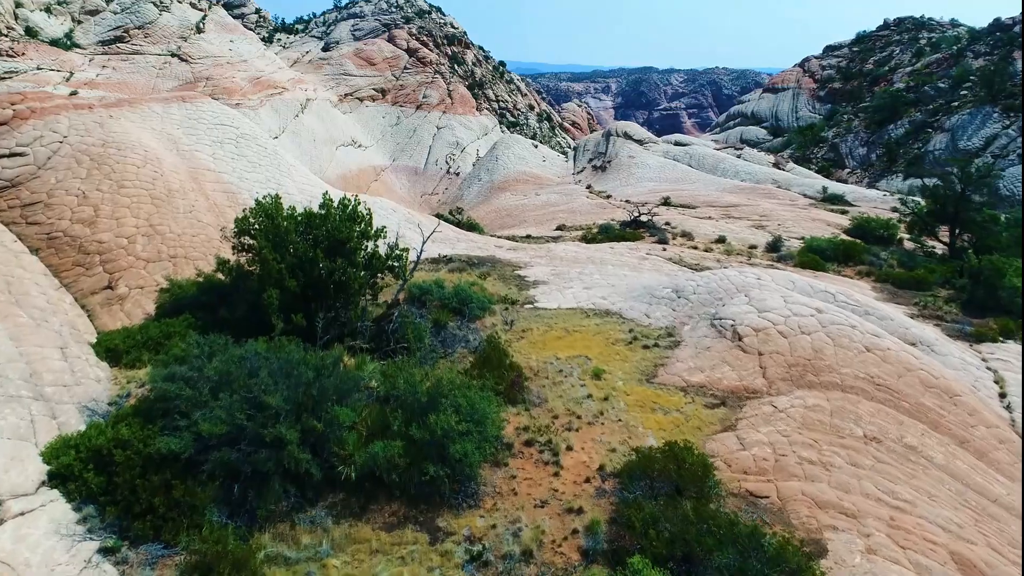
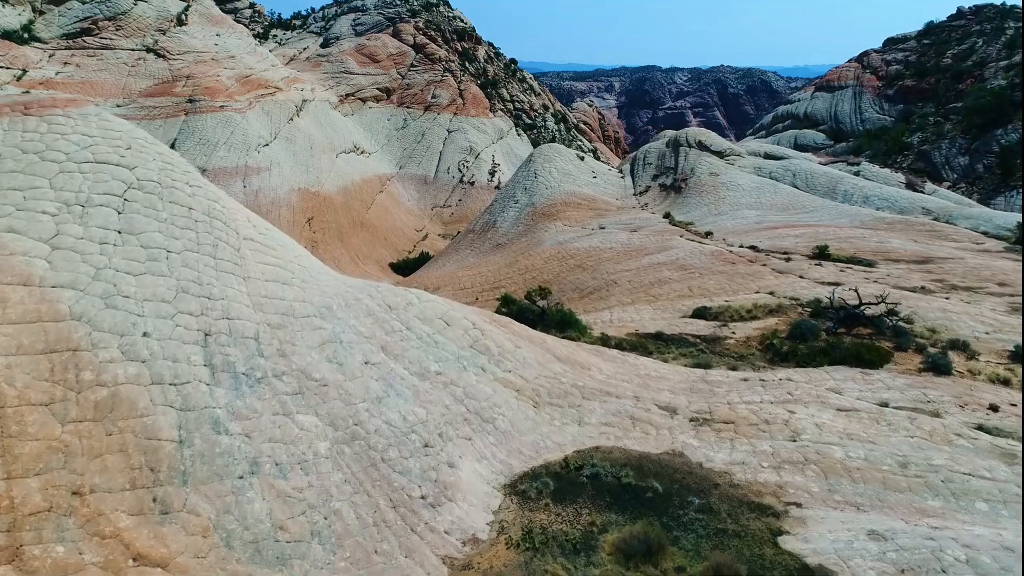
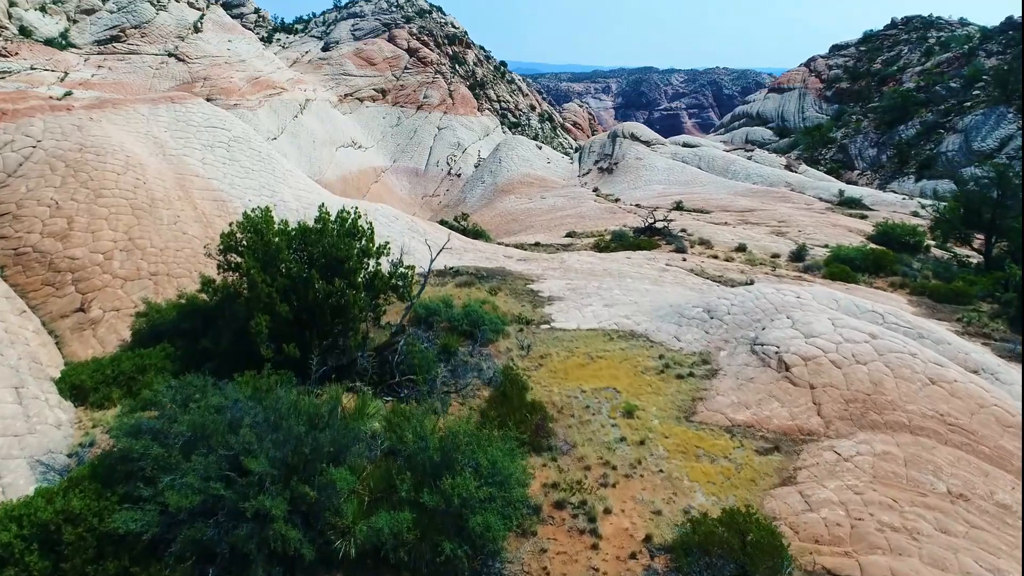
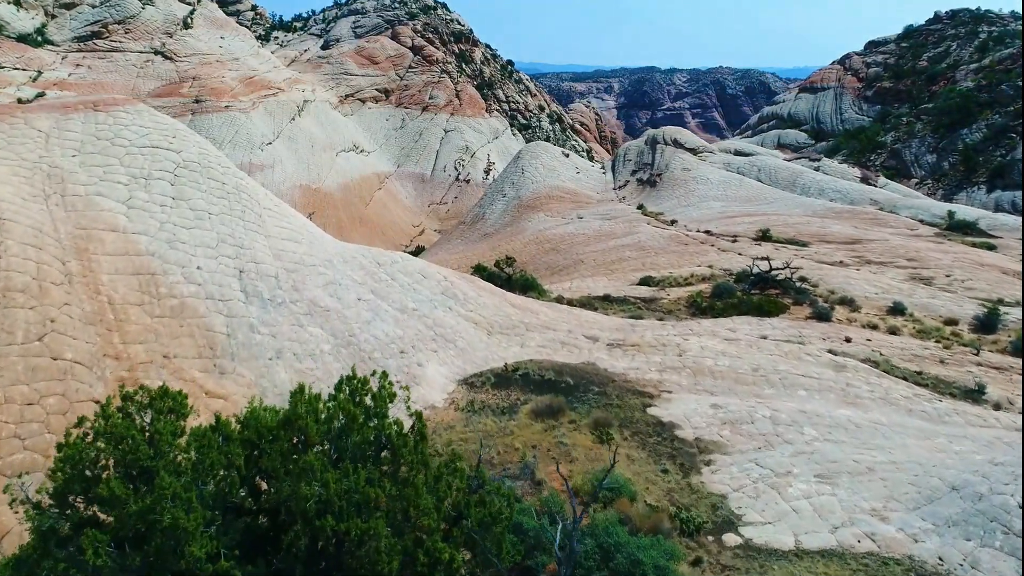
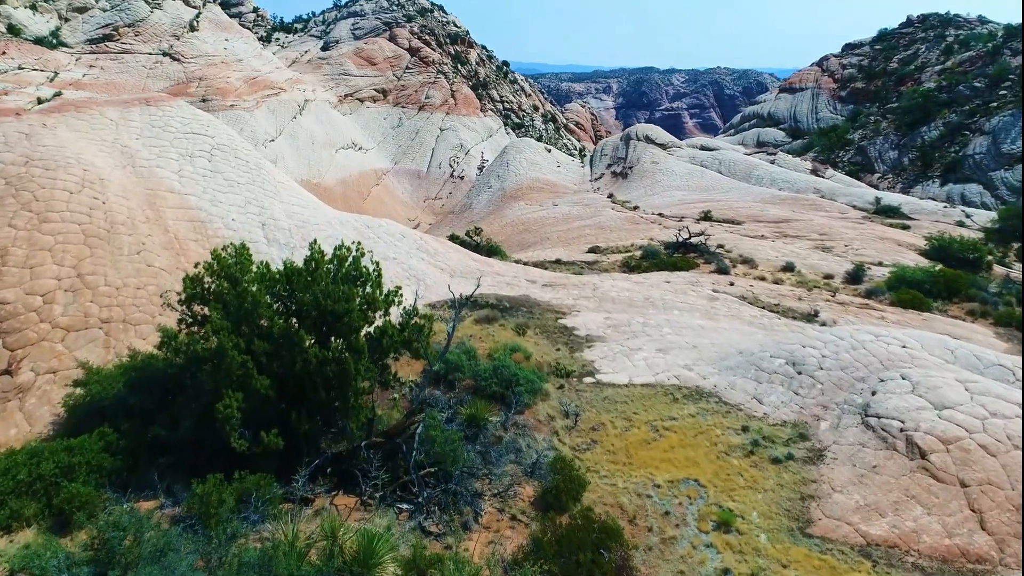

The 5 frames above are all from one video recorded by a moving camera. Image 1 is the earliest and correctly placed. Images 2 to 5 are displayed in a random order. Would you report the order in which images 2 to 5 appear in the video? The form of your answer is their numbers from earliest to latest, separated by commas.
3, 5, 4, 2
